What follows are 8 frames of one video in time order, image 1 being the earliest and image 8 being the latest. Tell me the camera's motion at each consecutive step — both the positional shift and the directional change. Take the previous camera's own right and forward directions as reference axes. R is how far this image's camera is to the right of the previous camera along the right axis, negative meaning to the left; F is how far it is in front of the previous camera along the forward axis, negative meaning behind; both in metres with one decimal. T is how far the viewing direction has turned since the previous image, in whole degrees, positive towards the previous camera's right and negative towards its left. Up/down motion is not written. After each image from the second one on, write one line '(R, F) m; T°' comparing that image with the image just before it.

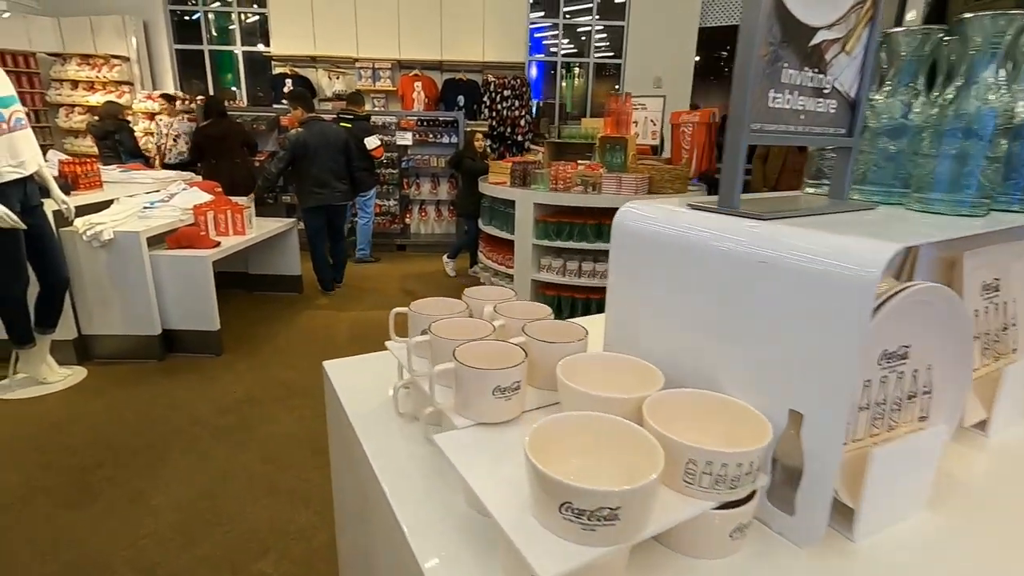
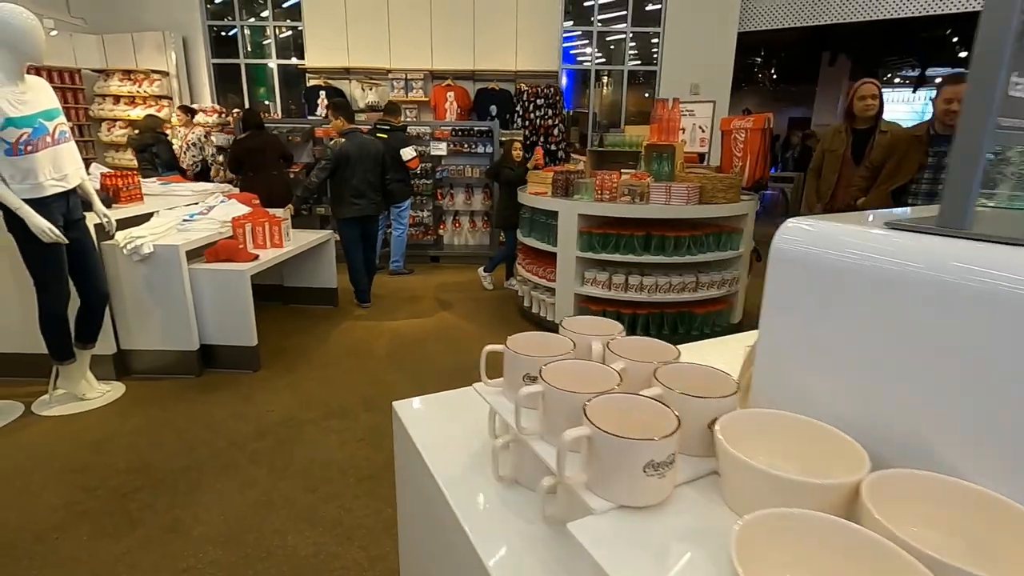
(-0.1, +0.2) m; -3°
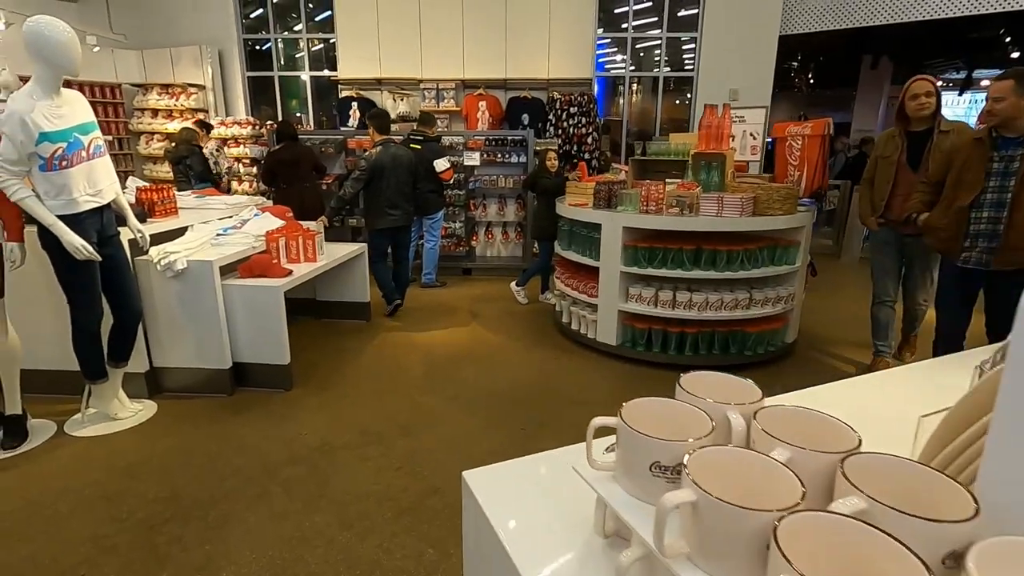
(-0.1, +0.2) m; -3°
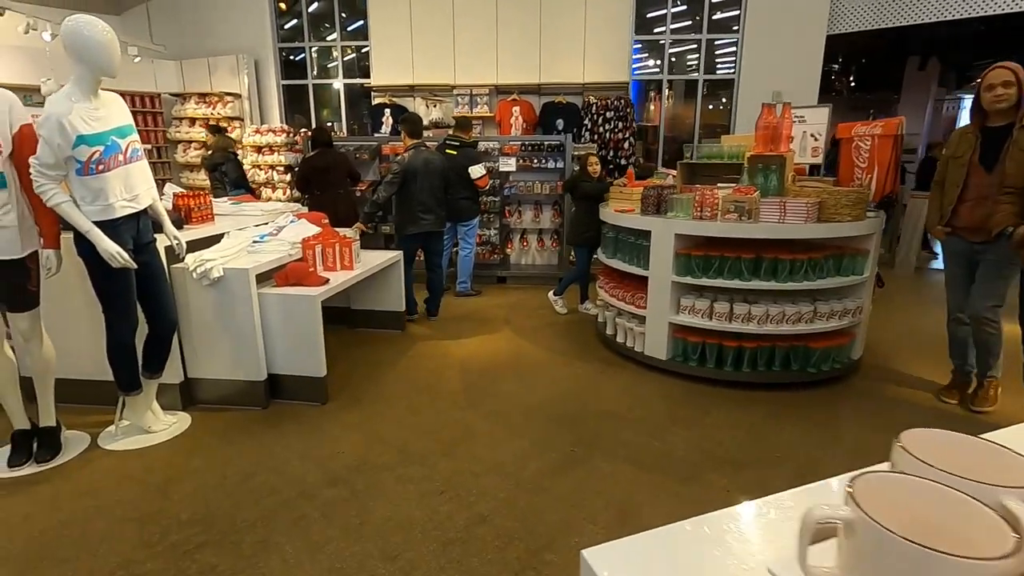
(-0.1, +0.2) m; -3°
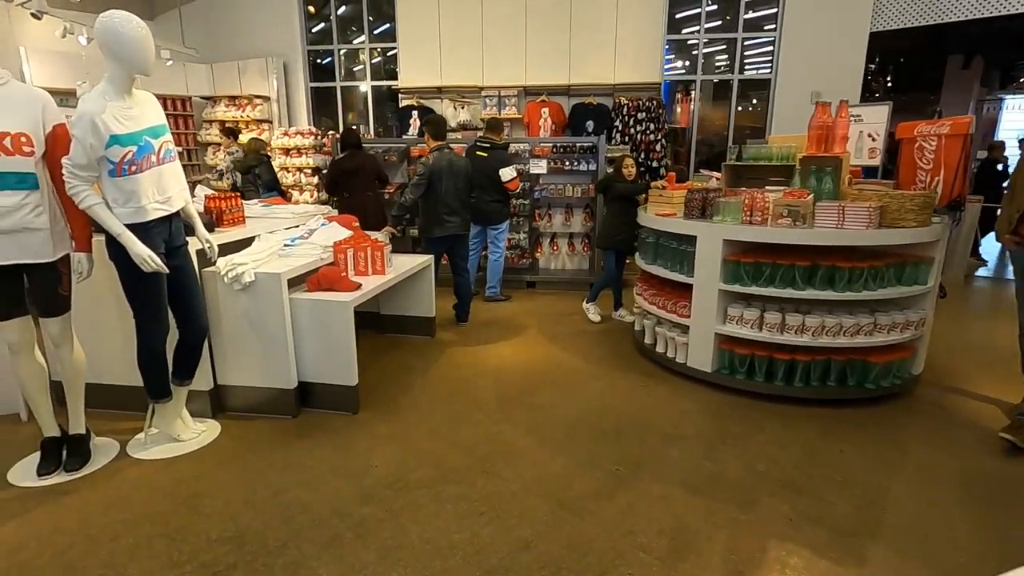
(-0.1, +0.1) m; -2°
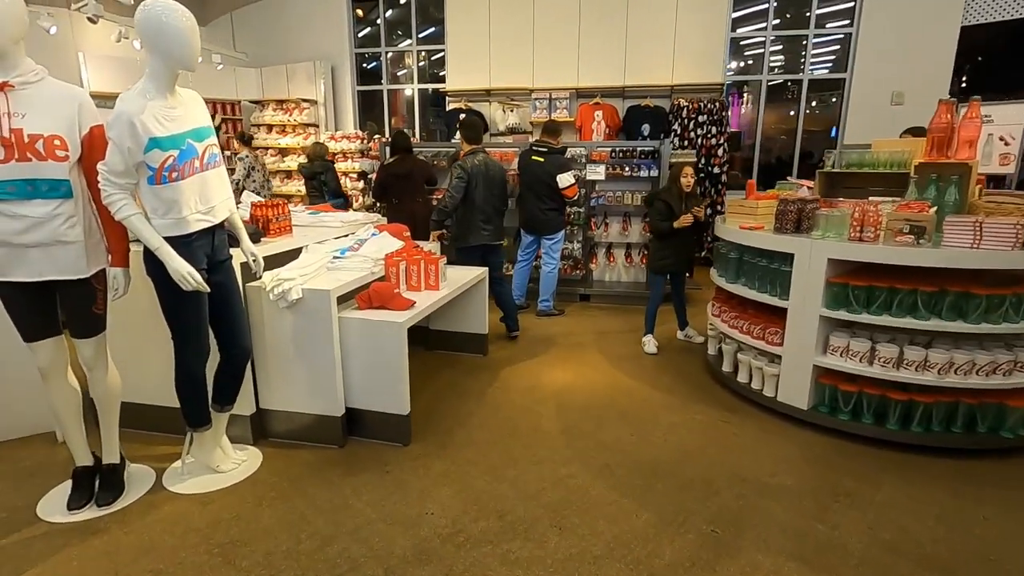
(-0.2, +0.3) m; -4°
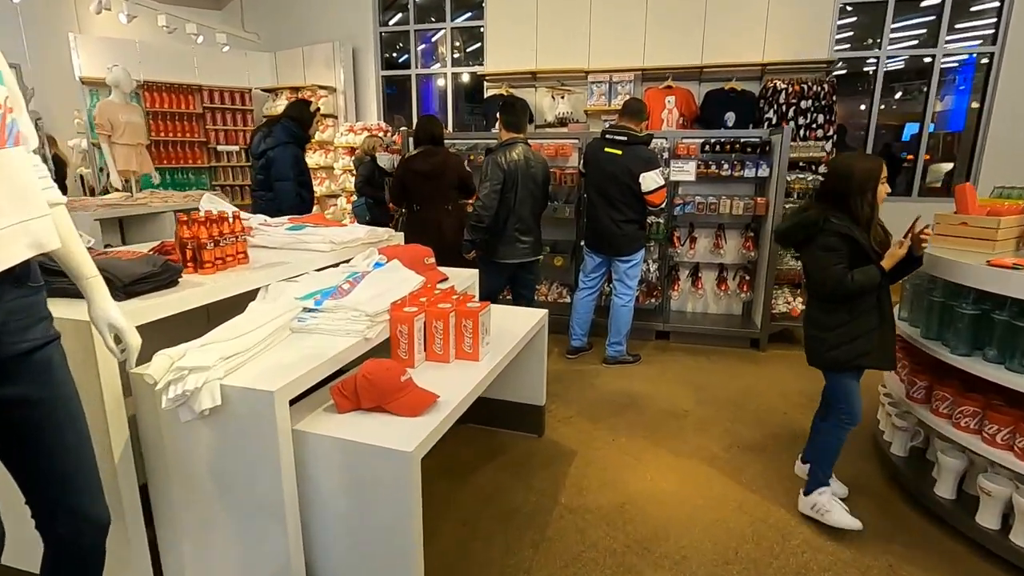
(-0.2, +1.2) m; -3°
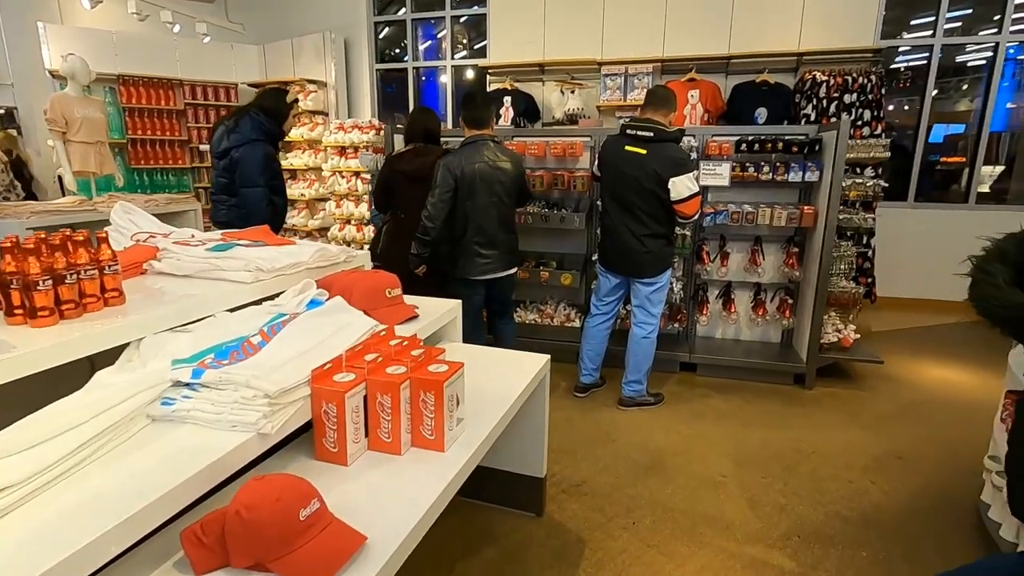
(+0.1, +0.6) m; -1°
